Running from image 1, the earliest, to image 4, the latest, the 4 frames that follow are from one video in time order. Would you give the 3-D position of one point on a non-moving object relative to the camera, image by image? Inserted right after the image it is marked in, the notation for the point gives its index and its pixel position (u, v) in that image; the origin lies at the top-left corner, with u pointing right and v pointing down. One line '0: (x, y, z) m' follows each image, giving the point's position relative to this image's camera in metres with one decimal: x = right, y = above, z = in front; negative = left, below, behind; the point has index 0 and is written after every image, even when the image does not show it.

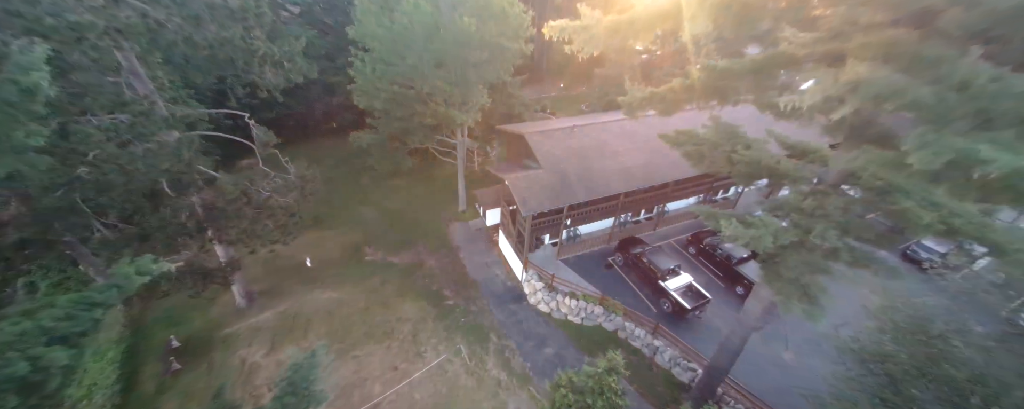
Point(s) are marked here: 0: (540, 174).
0: (+1.4, +1.5, +16.1) m
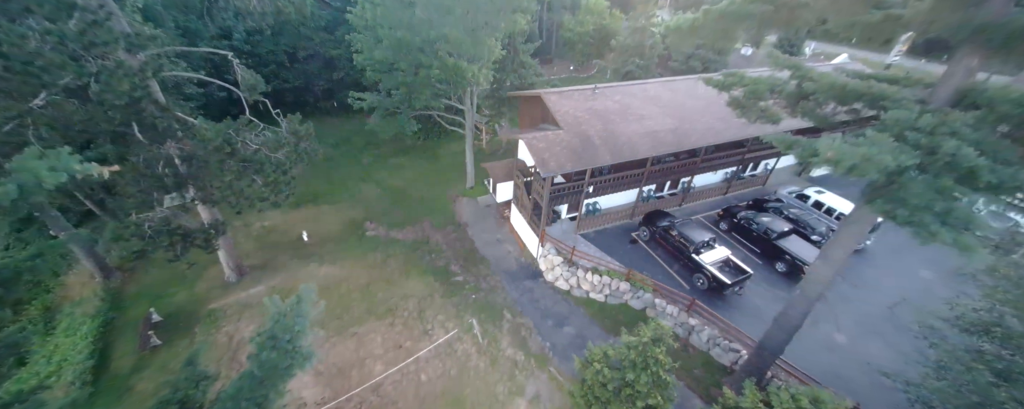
0: (+2.2, +3.1, +14.5) m
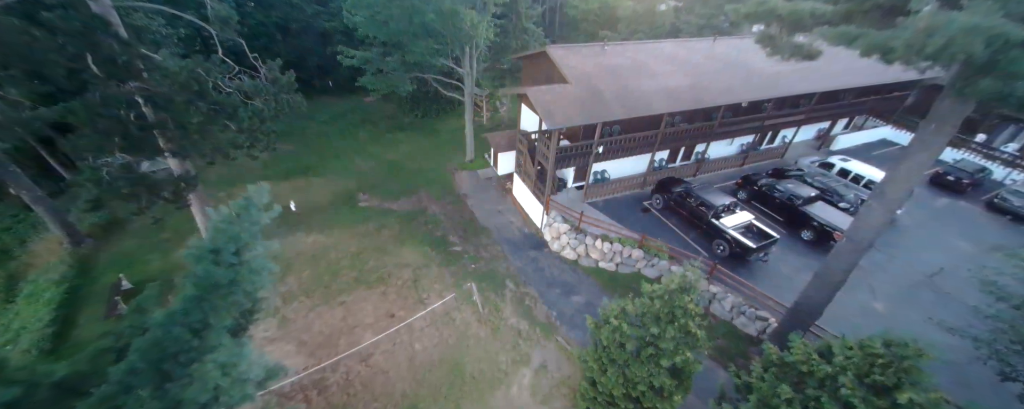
0: (+2.3, +4.7, +13.3) m
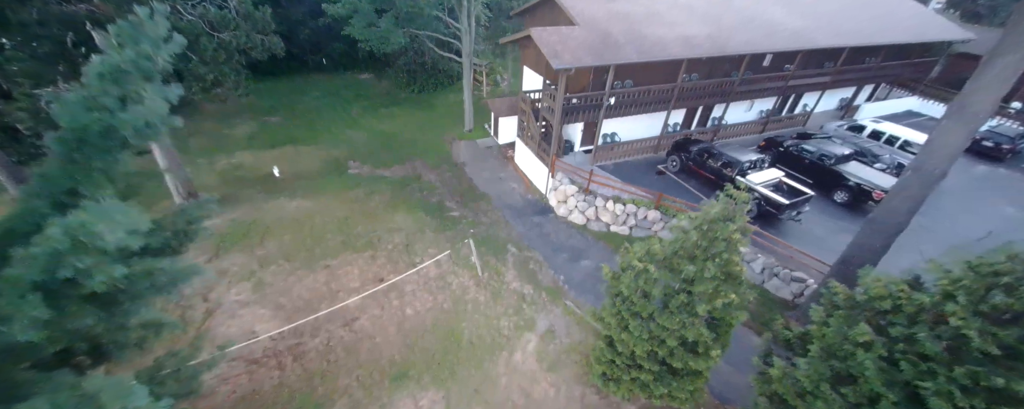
0: (+2.4, +6.4, +12.0) m
